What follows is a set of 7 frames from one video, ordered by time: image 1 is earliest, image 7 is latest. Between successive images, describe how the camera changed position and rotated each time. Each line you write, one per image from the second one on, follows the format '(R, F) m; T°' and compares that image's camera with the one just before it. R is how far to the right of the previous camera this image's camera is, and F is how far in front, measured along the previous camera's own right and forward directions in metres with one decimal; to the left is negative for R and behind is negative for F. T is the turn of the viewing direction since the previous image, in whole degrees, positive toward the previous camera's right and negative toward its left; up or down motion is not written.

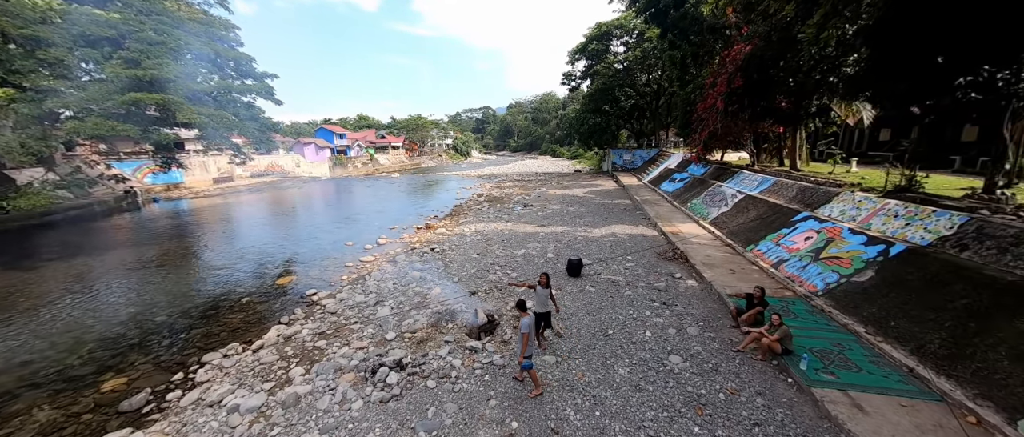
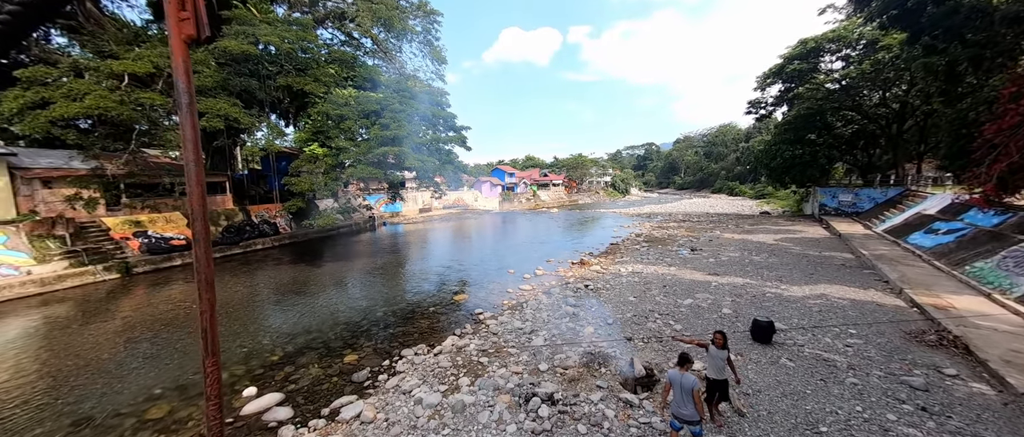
(-0.5, -0.1) m; -24°
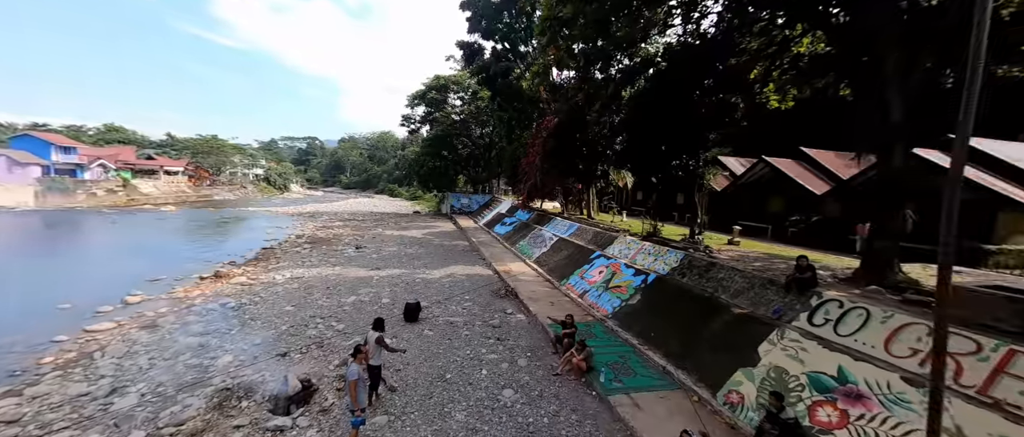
(+0.7, -0.3) m; +50°
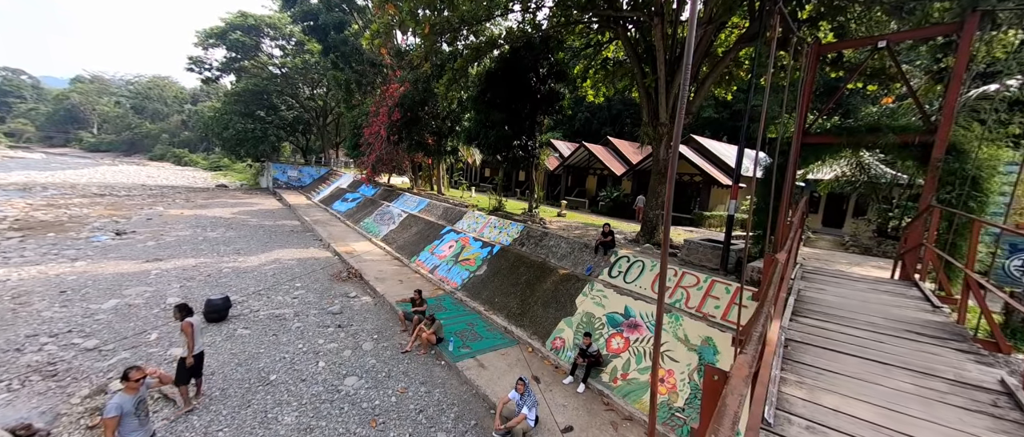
(+0.4, -0.1) m; +23°
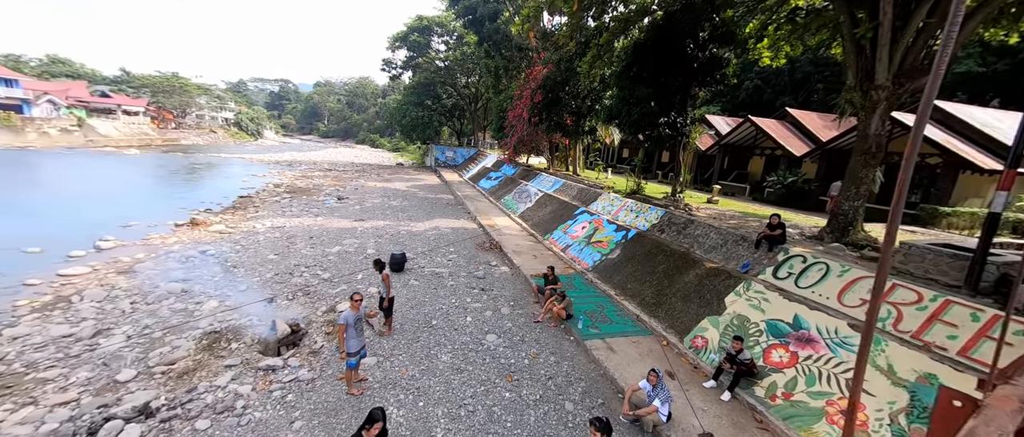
(-0.4, -0.1) m; -20°
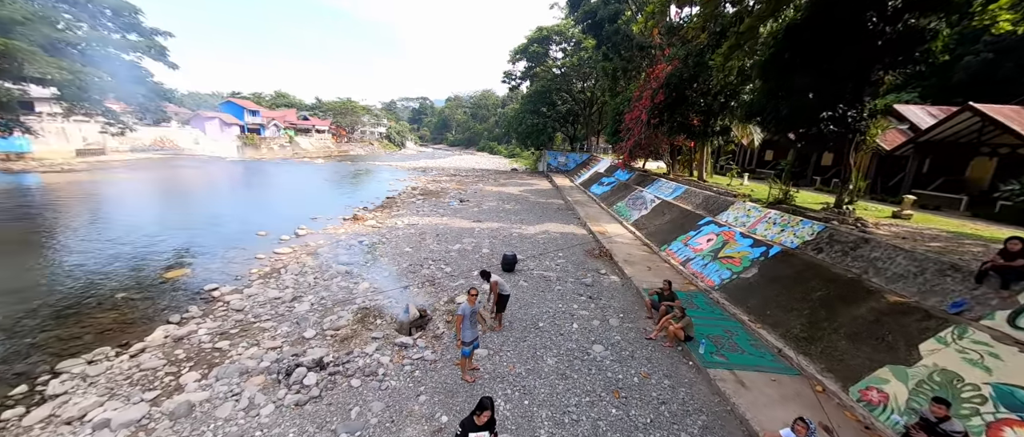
(-0.2, 0.0) m; -17°
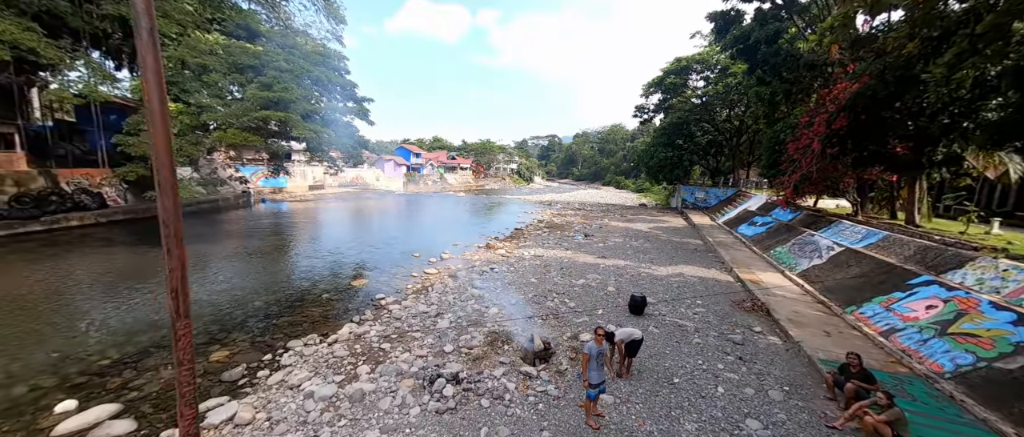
(-0.4, -0.1) m; -19°
